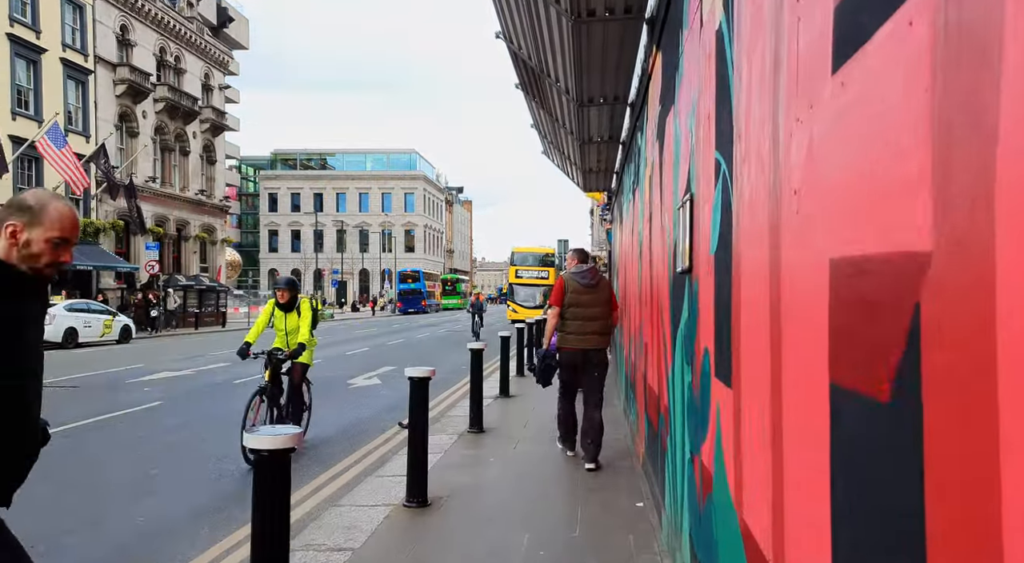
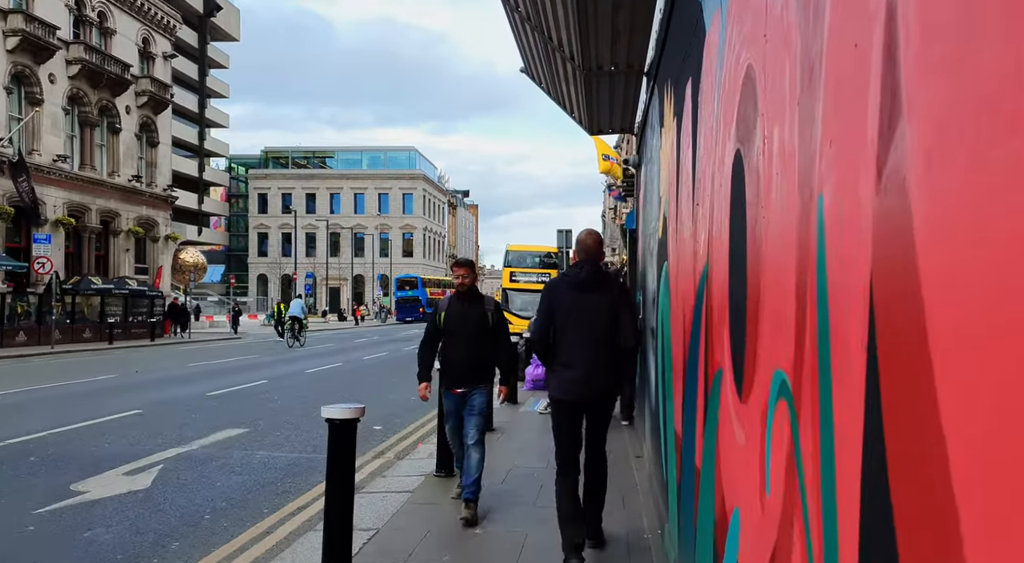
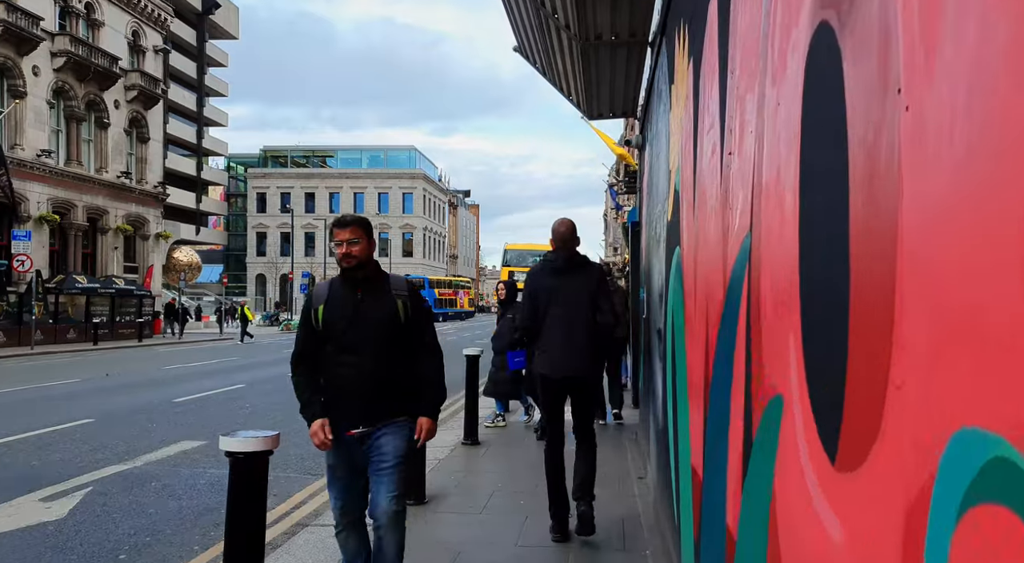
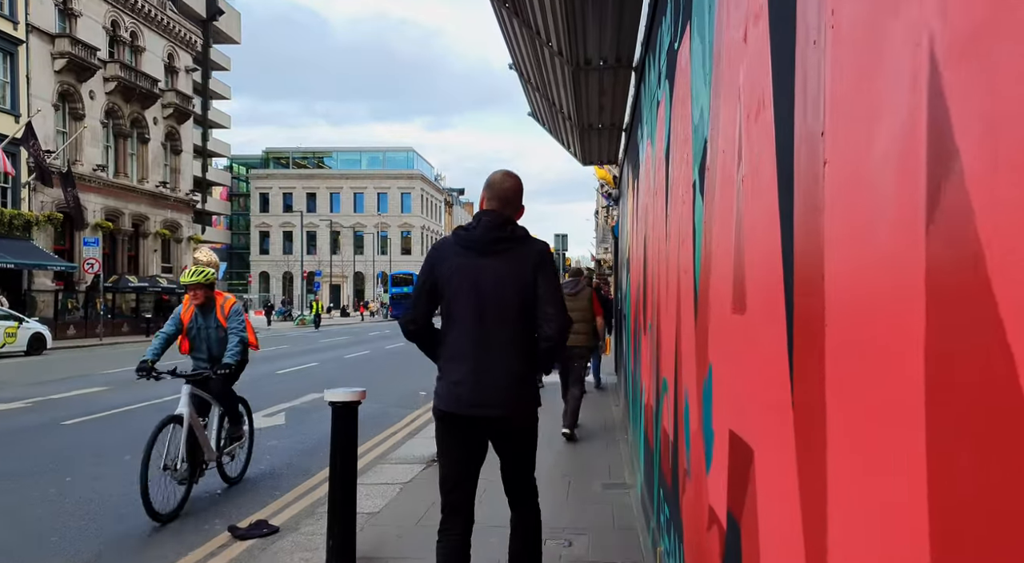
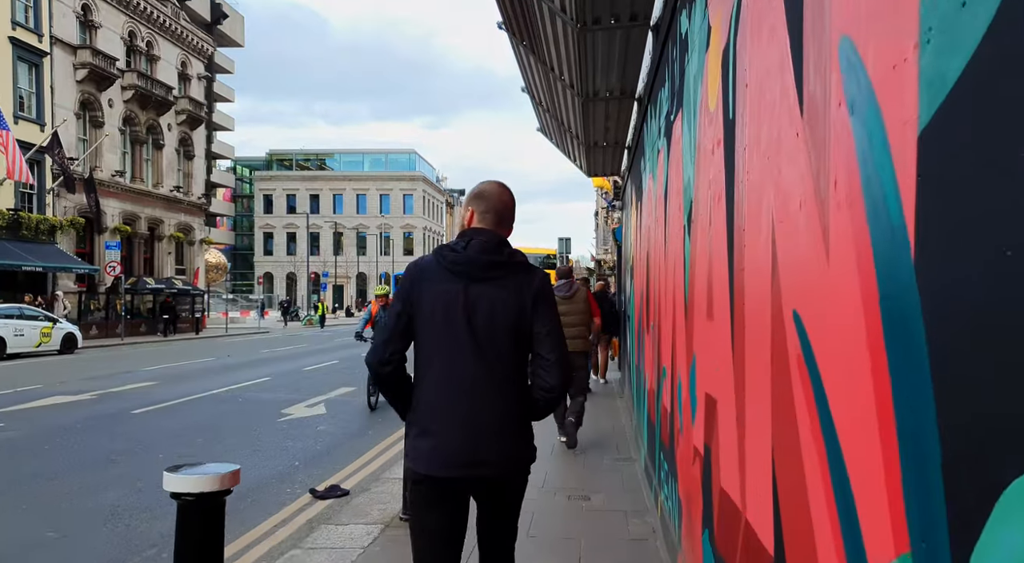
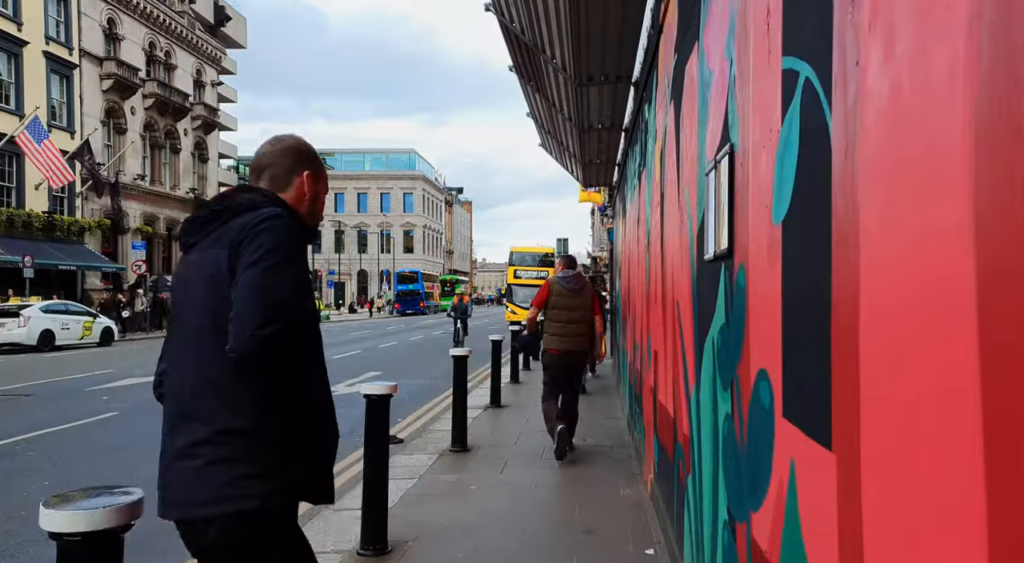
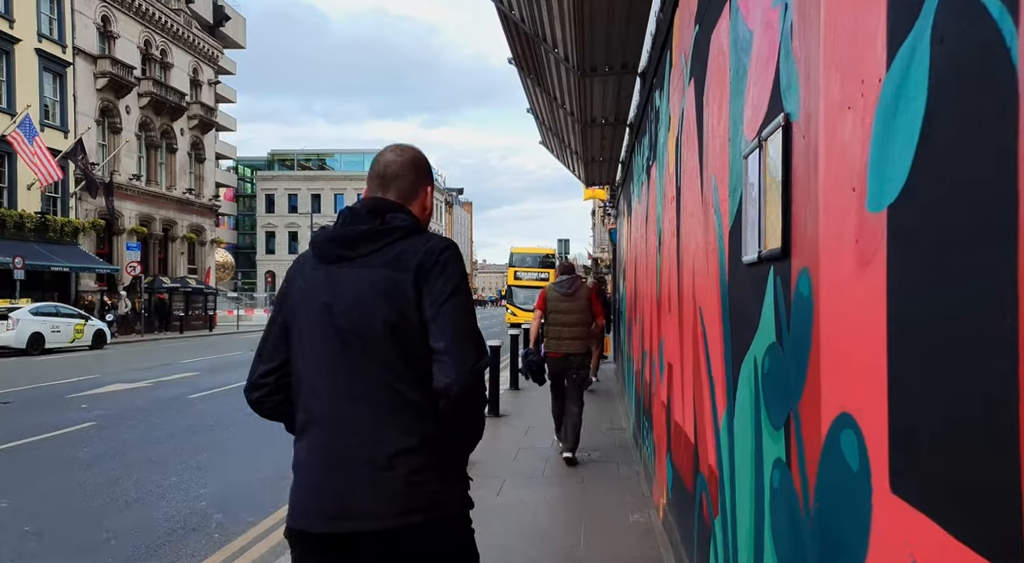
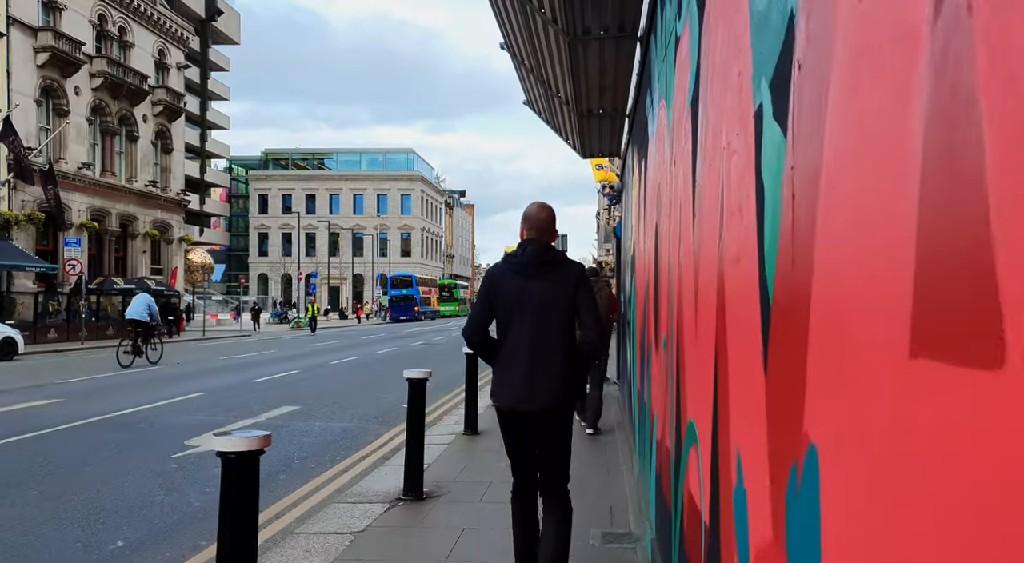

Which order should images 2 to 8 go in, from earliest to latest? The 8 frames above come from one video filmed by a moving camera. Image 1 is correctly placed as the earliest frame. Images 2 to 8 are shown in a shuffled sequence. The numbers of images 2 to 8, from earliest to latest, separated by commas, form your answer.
6, 7, 5, 4, 8, 2, 3
